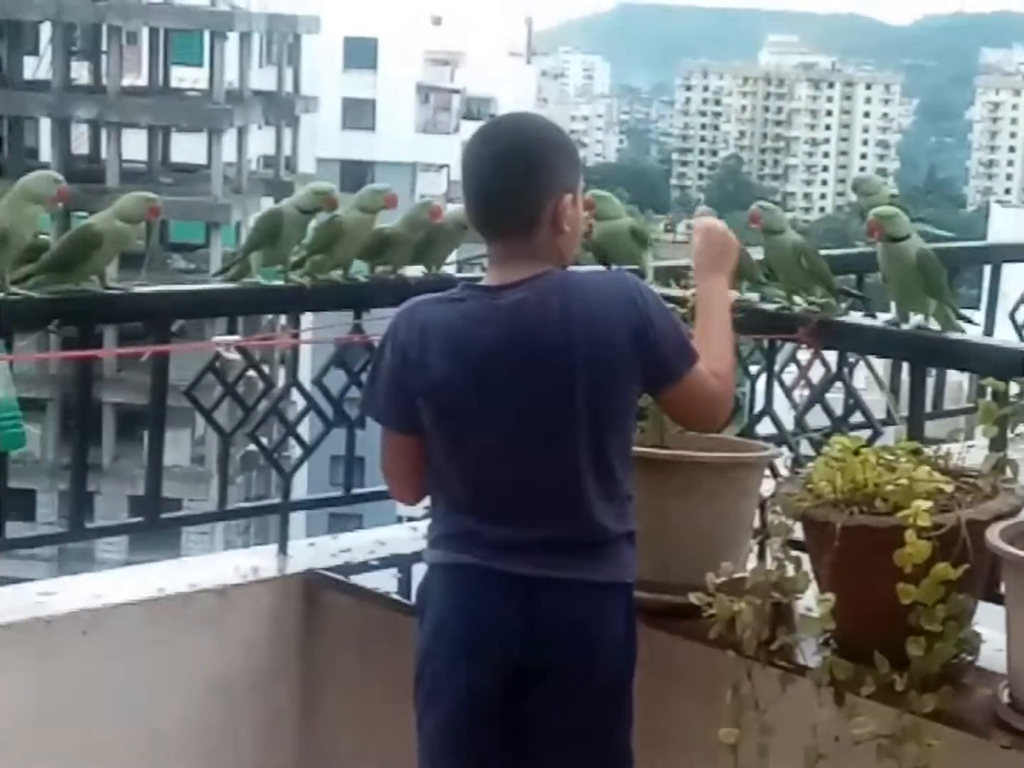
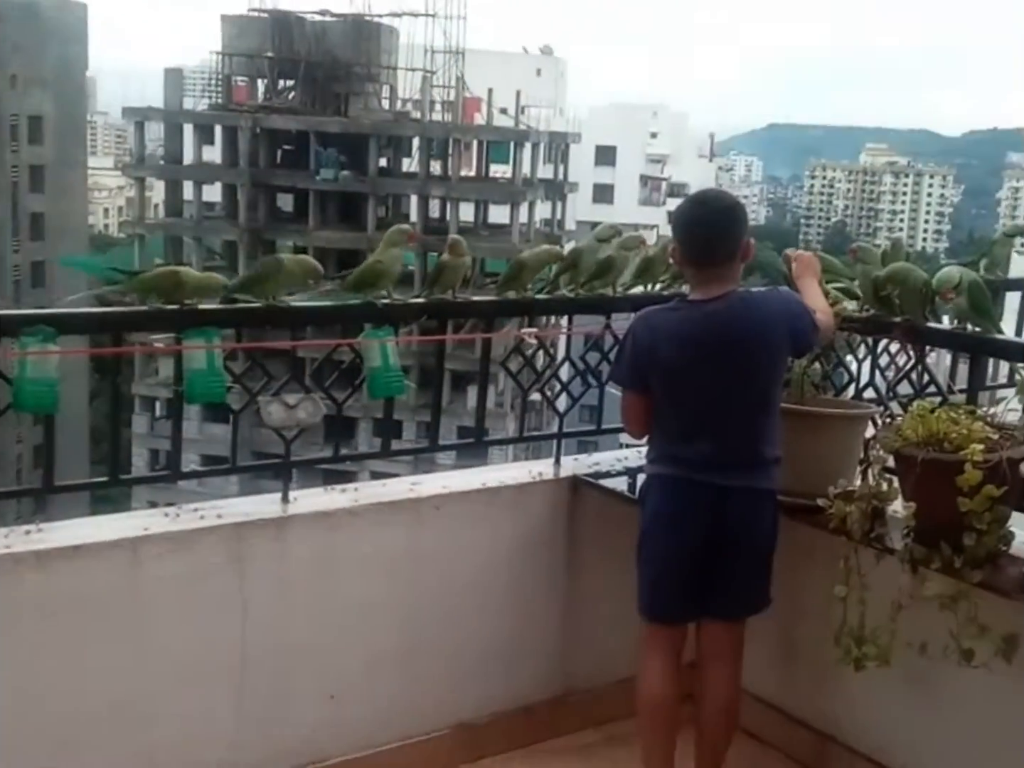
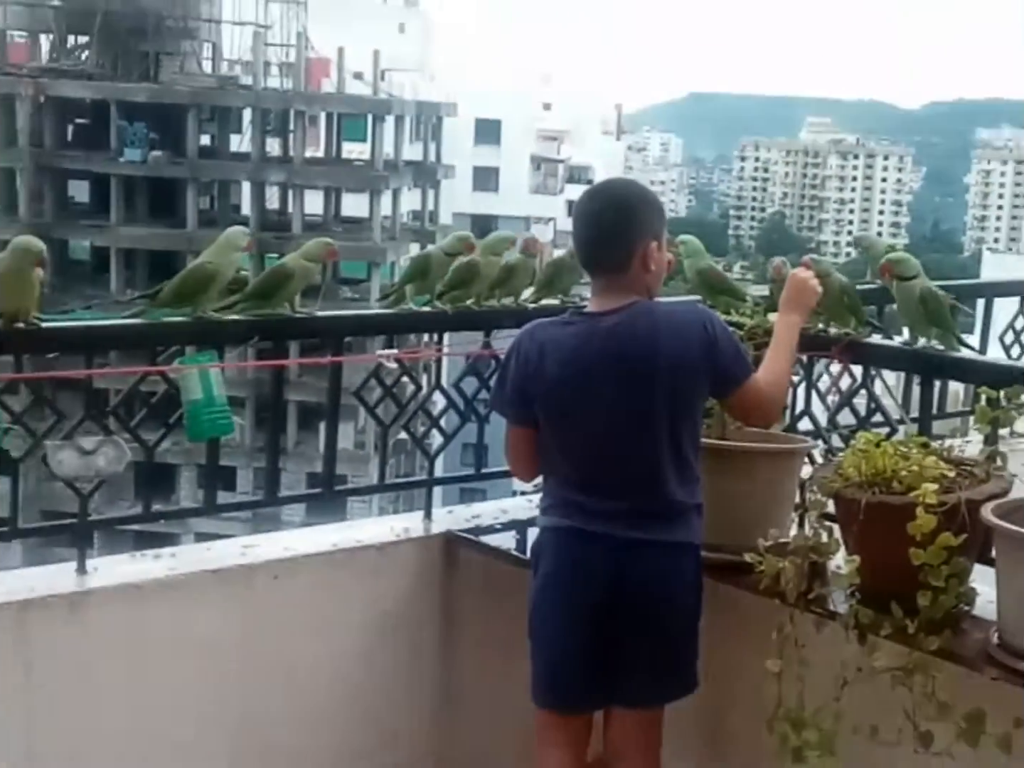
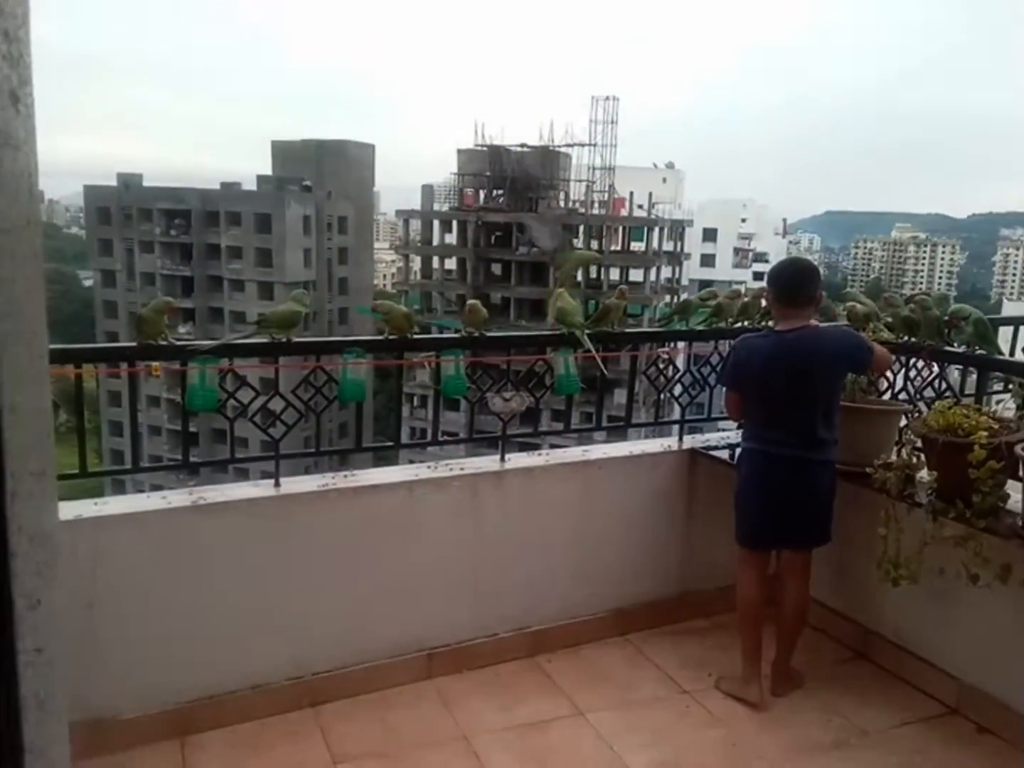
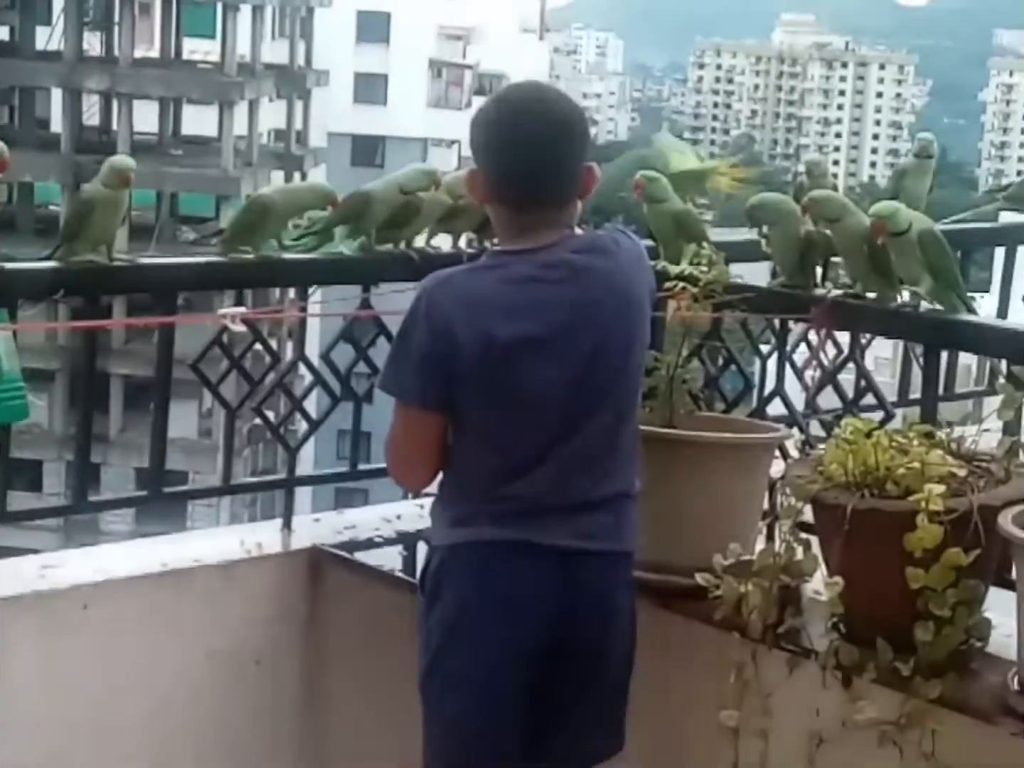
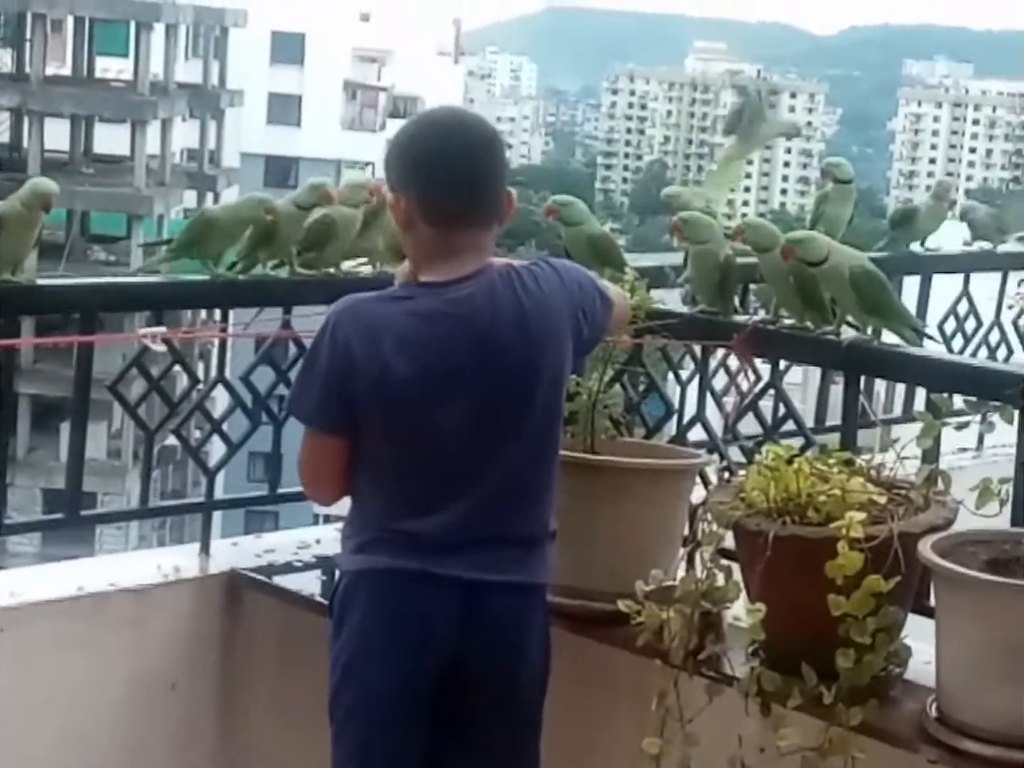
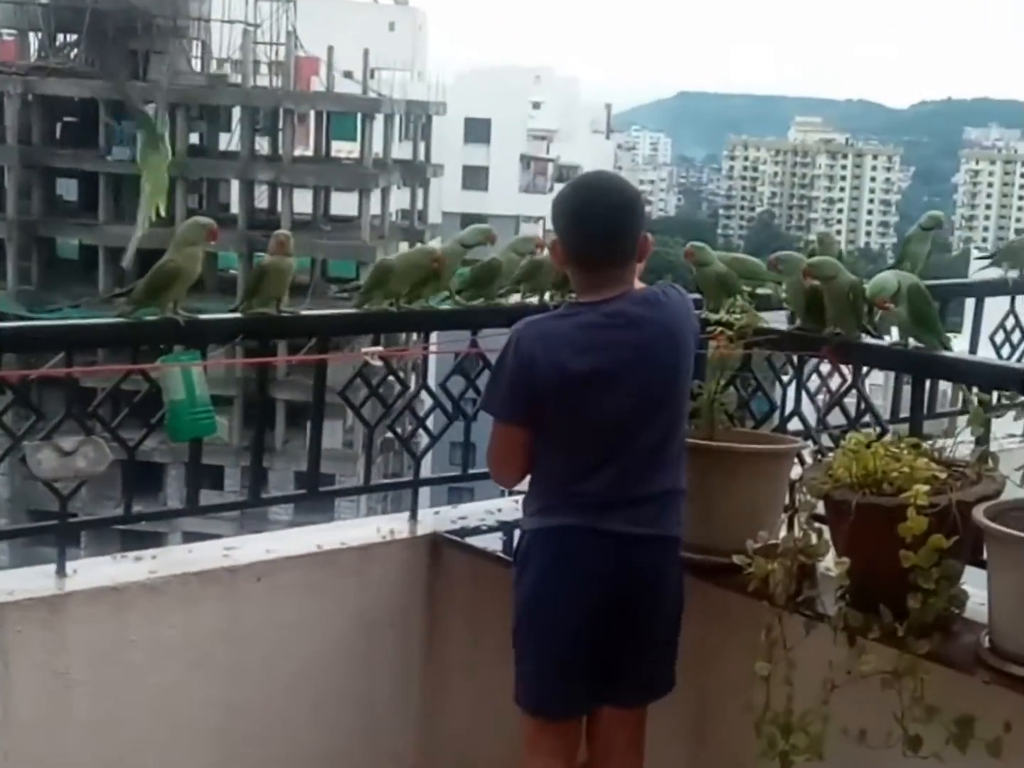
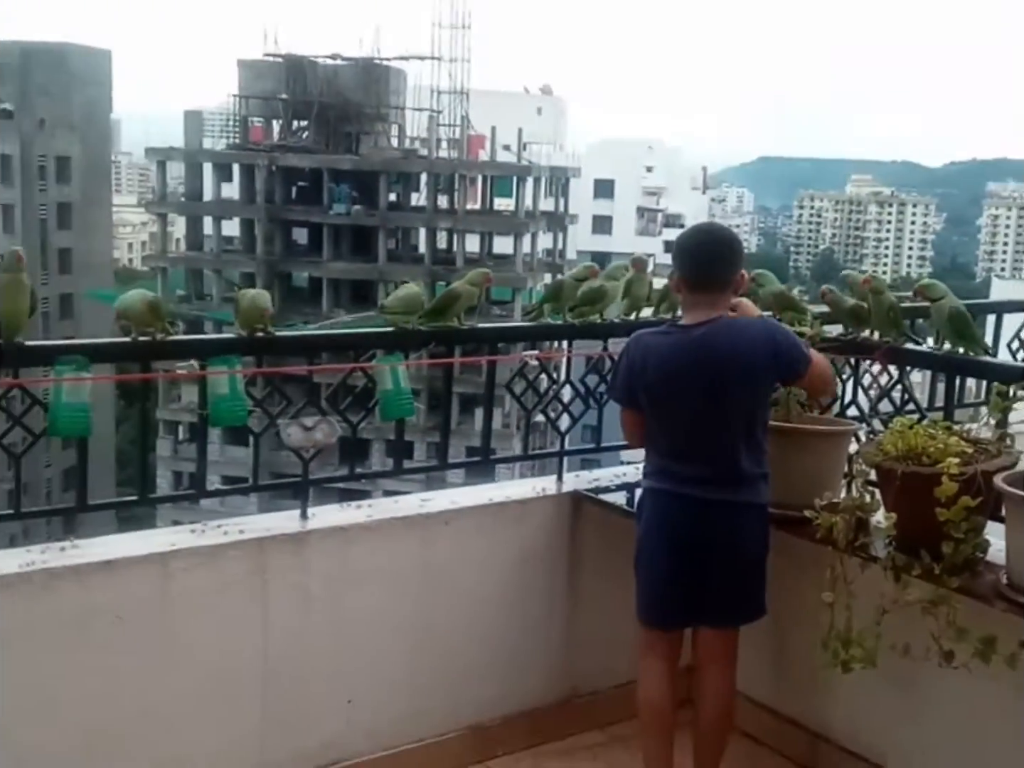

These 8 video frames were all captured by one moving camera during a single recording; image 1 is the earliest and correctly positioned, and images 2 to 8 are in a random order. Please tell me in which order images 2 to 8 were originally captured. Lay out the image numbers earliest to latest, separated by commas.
3, 8, 4, 2, 7, 5, 6
